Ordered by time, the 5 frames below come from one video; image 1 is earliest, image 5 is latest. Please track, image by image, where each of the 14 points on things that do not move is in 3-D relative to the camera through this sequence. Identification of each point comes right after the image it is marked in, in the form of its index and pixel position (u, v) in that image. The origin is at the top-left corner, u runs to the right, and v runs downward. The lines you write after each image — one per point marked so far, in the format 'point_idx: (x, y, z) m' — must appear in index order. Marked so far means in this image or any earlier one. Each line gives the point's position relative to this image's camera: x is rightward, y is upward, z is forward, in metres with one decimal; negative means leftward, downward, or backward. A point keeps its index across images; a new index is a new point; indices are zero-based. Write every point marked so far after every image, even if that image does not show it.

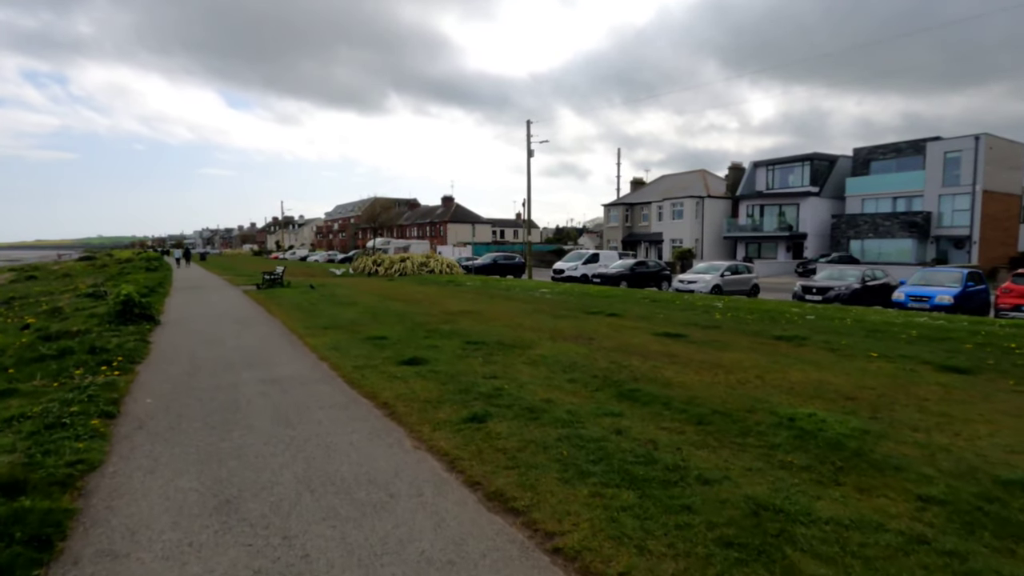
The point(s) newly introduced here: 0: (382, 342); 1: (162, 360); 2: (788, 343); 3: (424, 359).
0: (-2.5, -1.0, +10.2) m
1: (-5.9, -1.2, +9.0) m
2: (+5.5, -1.1, +10.6) m
3: (-1.4, -1.1, +8.6) m
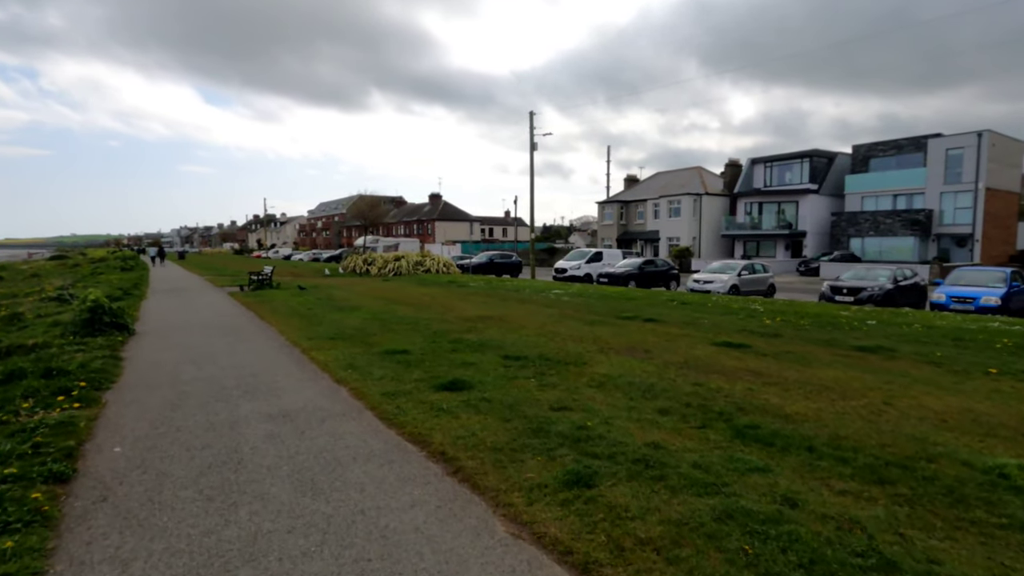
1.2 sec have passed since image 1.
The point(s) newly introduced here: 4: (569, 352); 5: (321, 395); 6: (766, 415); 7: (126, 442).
0: (-1.7, -1.1, +8.5) m
1: (-5.1, -1.3, +7.3) m
2: (+6.2, -1.1, +9.2) m
3: (-0.6, -1.2, +7.0) m
4: (+1.0, -1.1, +9.4) m
5: (-2.4, -1.3, +6.6) m
6: (+2.8, -1.4, +5.9) m
7: (-3.7, -1.5, +5.2) m
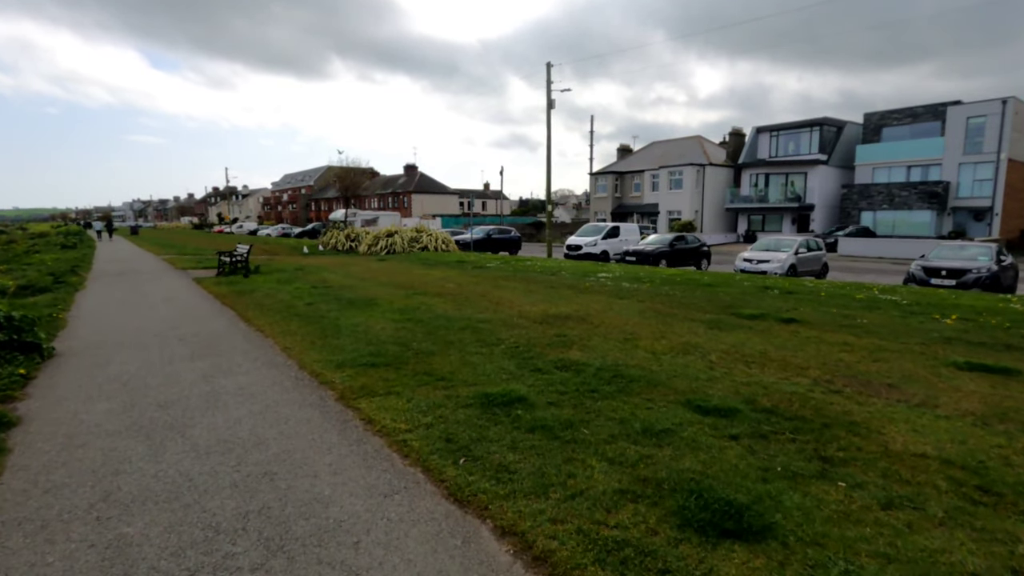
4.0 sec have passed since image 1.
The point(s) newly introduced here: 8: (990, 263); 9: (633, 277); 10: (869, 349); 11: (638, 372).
0: (+0.2, -1.2, +4.8) m
1: (-3.1, -1.5, +3.4) m
2: (+8.1, -1.1, +5.9) m
3: (+1.4, -1.3, +3.3) m
4: (+2.9, -1.1, +5.8) m
5: (-0.3, -1.5, +2.9) m
6: (+4.9, -1.5, +2.5) m
7: (-1.6, -1.7, +1.4) m
8: (+15.3, +0.8, +17.2) m
9: (+3.8, +0.4, +16.6) m
10: (+5.1, -0.9, +7.7) m
11: (+1.5, -1.0, +6.5) m
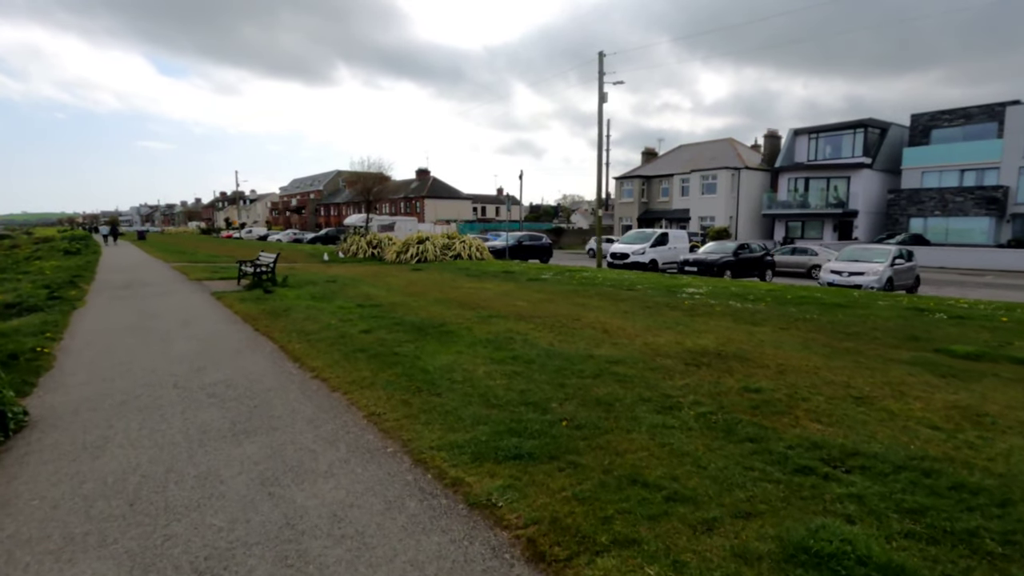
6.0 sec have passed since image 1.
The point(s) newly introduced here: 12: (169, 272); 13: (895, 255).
0: (+2.1, -1.5, +2.2) m
1: (-1.2, -1.8, +0.8) m
2: (+10.0, -1.5, +3.3) m
3: (+3.3, -1.7, +0.8) m
4: (+4.8, -1.5, +3.2) m
5: (+1.5, -1.8, +0.3) m
6: (+6.7, -1.9, -0.1) m
7: (+0.2, -2.0, -1.2) m
8: (+17.2, +0.3, +14.5) m
9: (+5.7, -0.1, +14.0) m
10: (+7.0, -1.3, +5.1) m
11: (+3.4, -1.4, +3.9) m
12: (-12.7, +0.6, +19.8) m
13: (+13.9, +1.2, +19.6) m
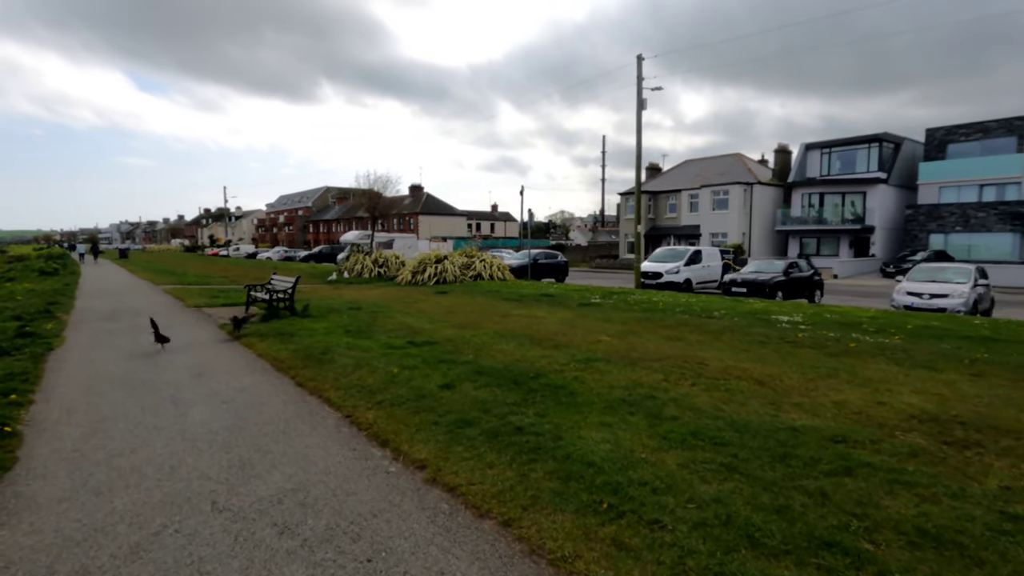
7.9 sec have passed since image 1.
0: (+4.0, -1.8, +0.1) m
1: (+0.7, -2.0, -1.5) m
2: (+11.8, -1.8, +1.3) m
3: (+5.2, -1.9, -1.4) m
4: (+6.6, -1.8, +1.1) m
5: (+3.4, -2.0, -1.9) m
6: (+8.7, -2.1, -2.2) m
7: (+2.2, -2.2, -3.4) m
8: (+18.7, -0.3, +12.8) m
9: (+7.3, -0.8, +12.0) m
10: (+8.8, -1.6, +3.1) m
11: (+5.2, -1.7, +1.8) m
12: (-11.3, -0.3, +17.2) m
13: (+15.3, +0.5, +17.8) m
